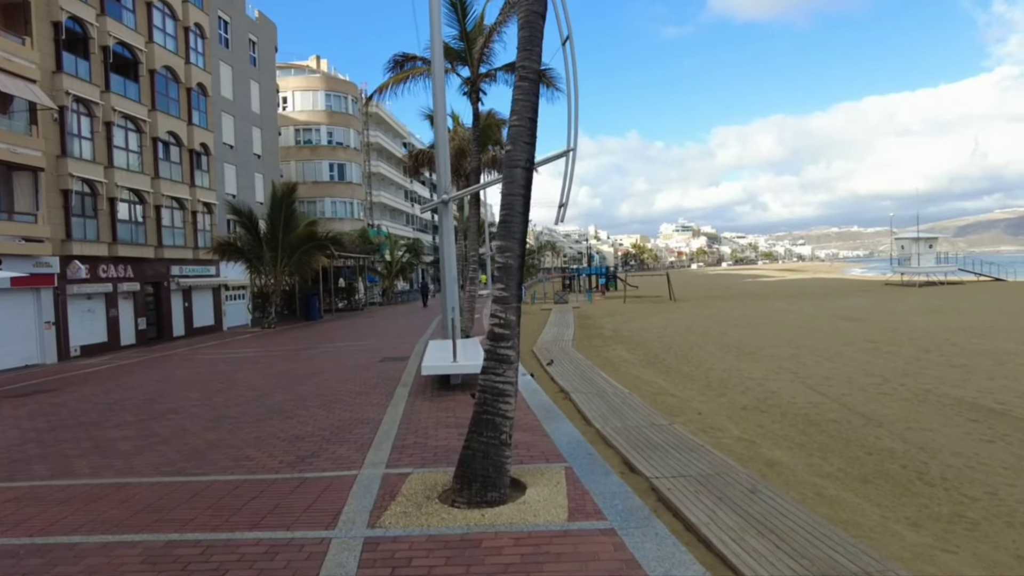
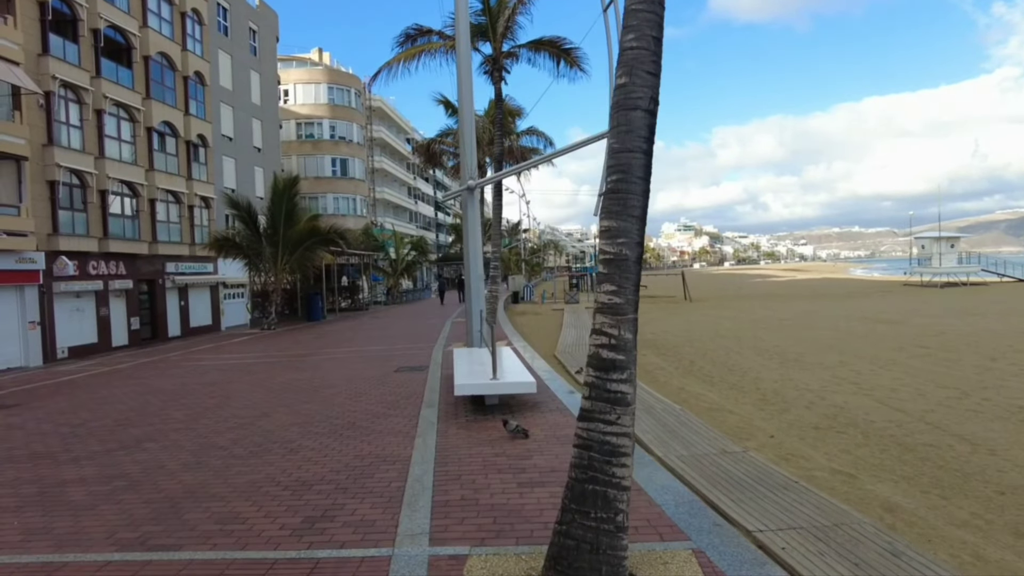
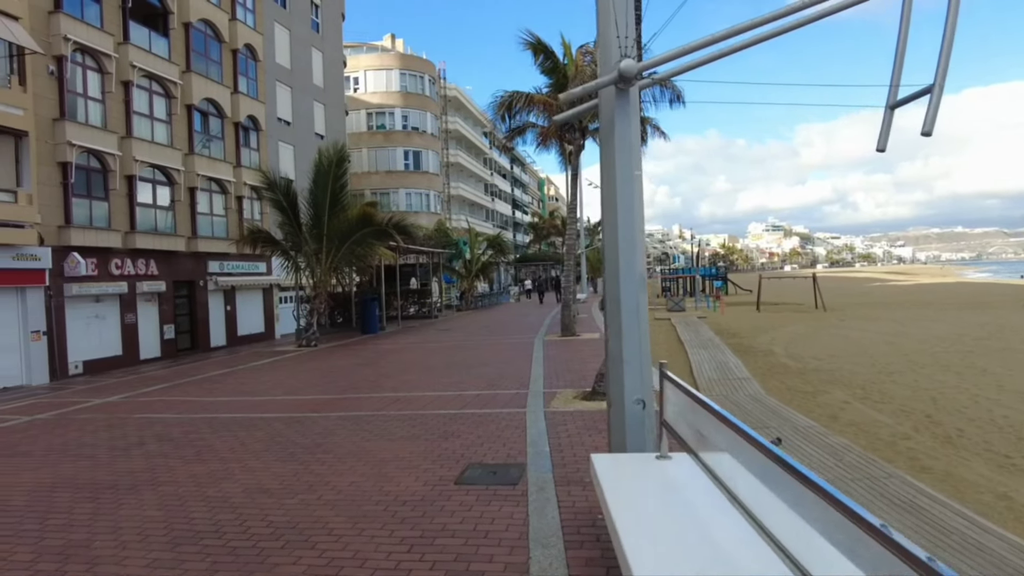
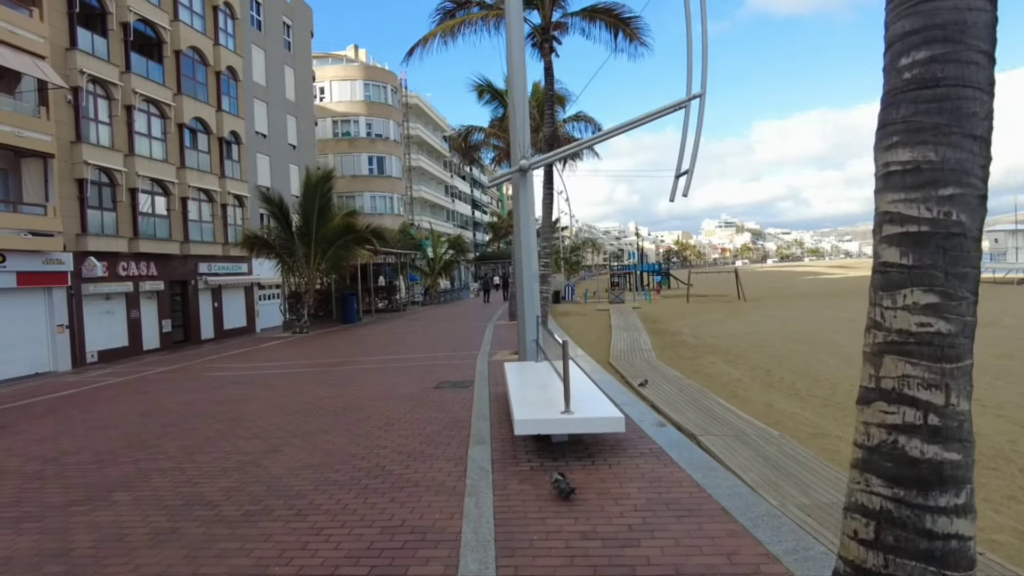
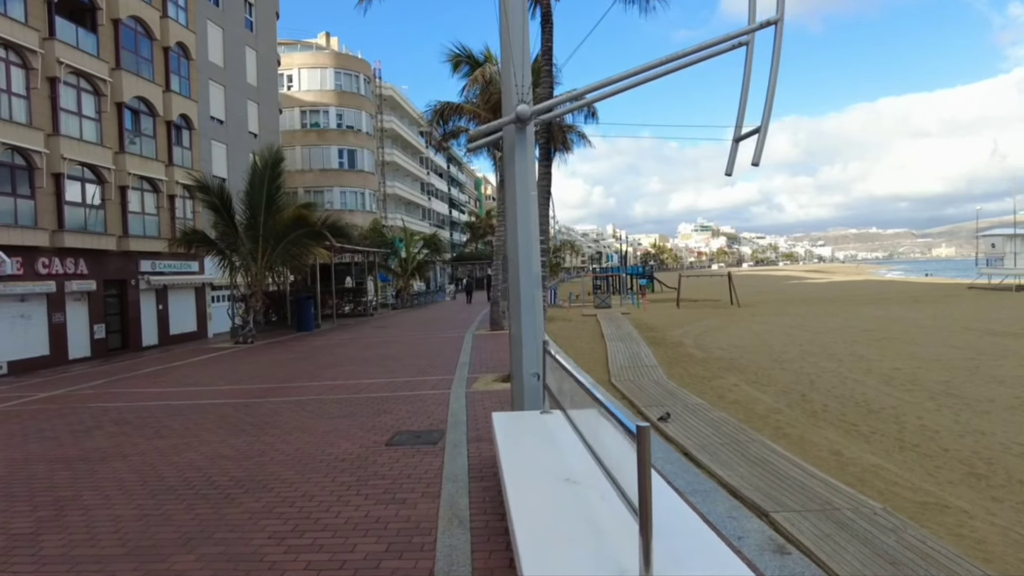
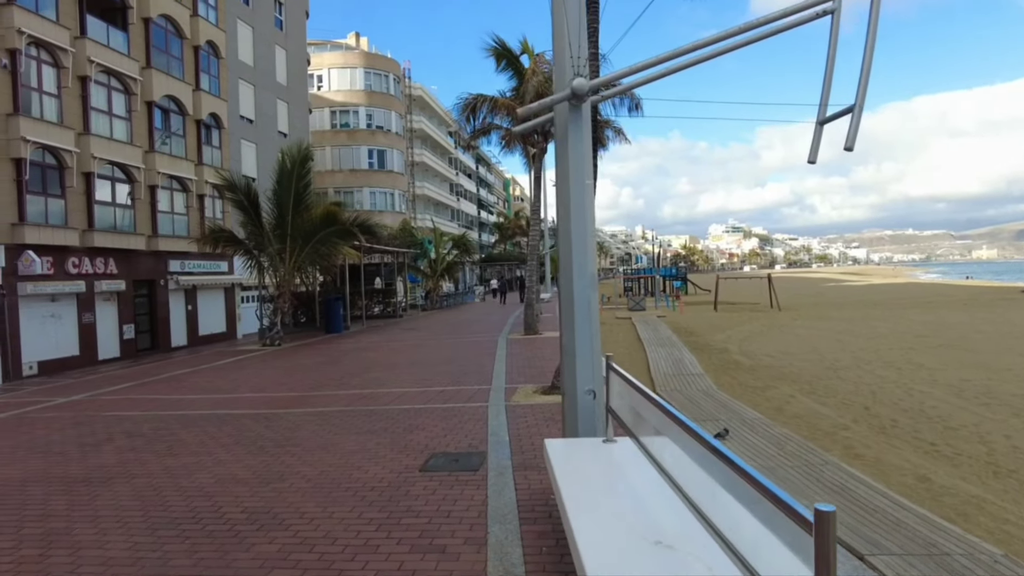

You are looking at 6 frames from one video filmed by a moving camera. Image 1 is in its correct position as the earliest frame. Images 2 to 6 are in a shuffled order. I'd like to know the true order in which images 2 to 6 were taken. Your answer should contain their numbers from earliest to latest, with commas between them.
2, 4, 5, 6, 3
